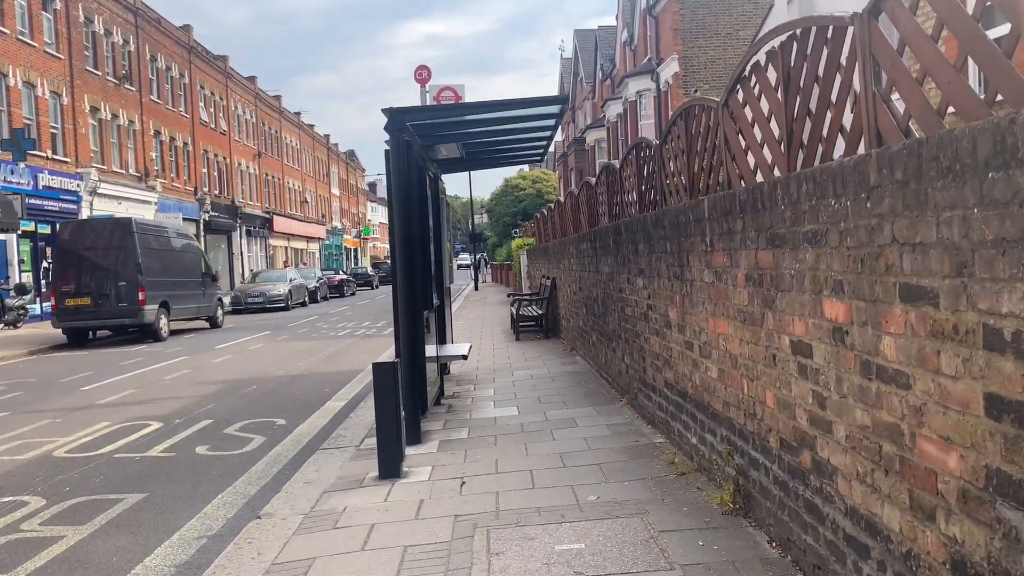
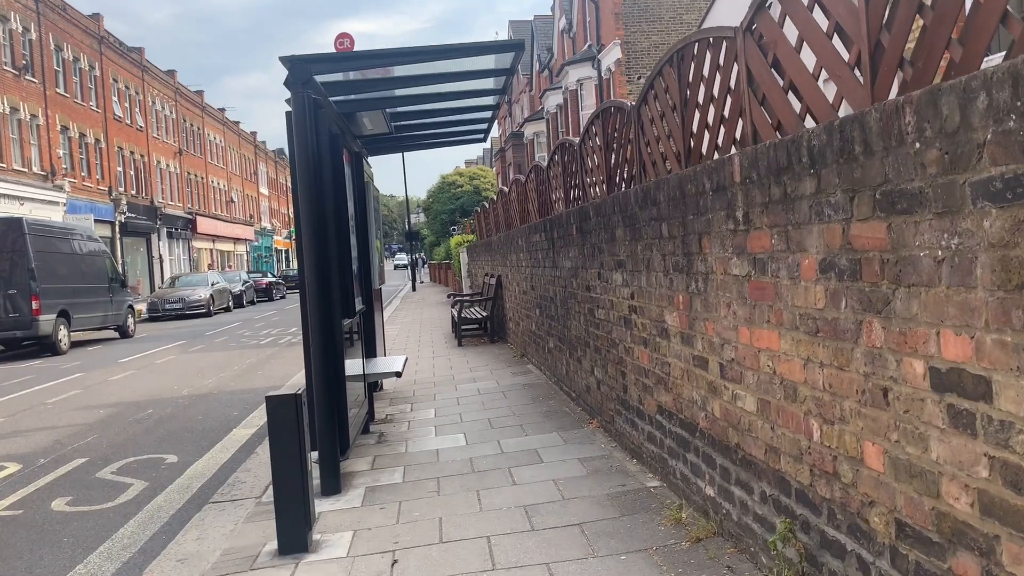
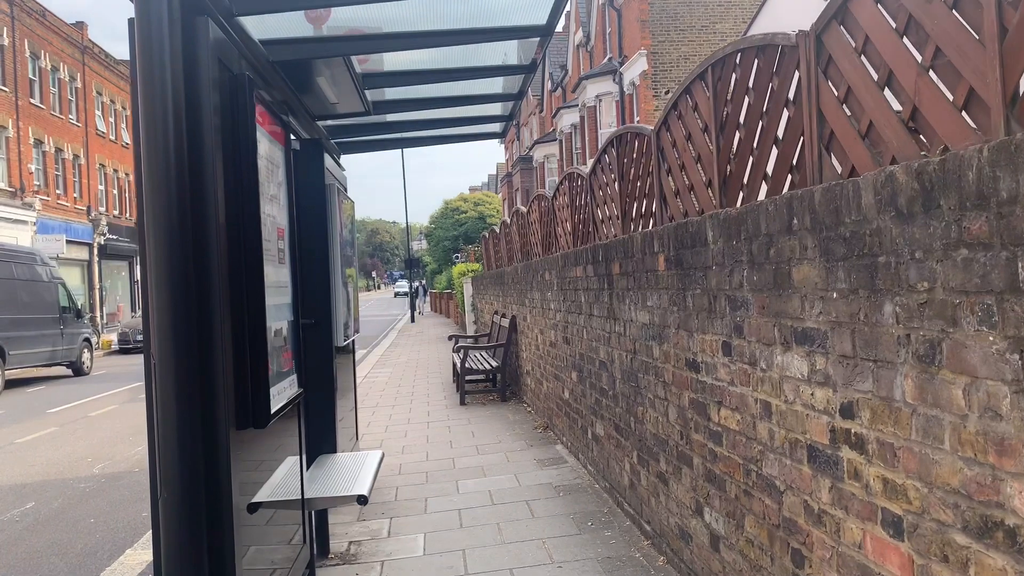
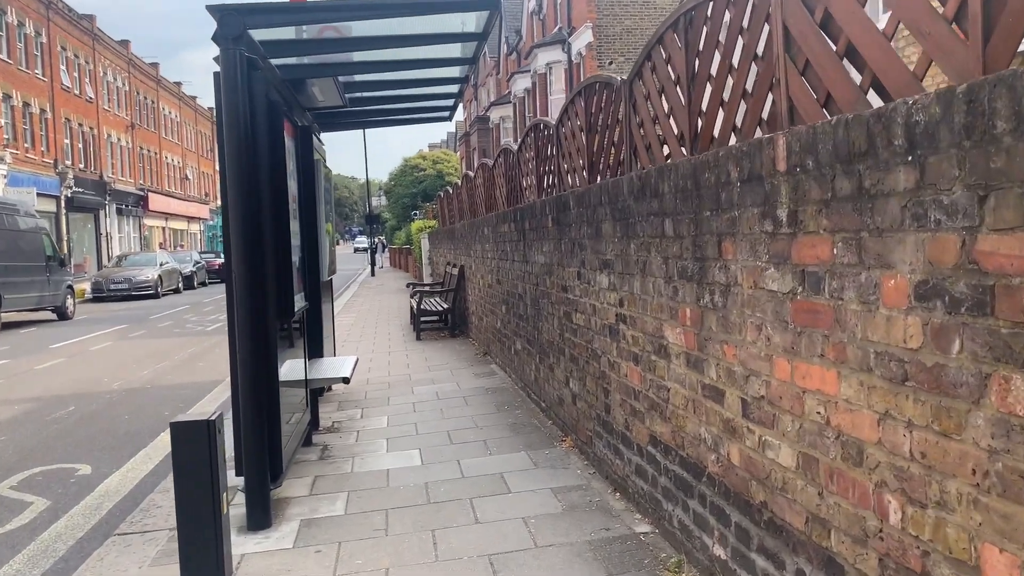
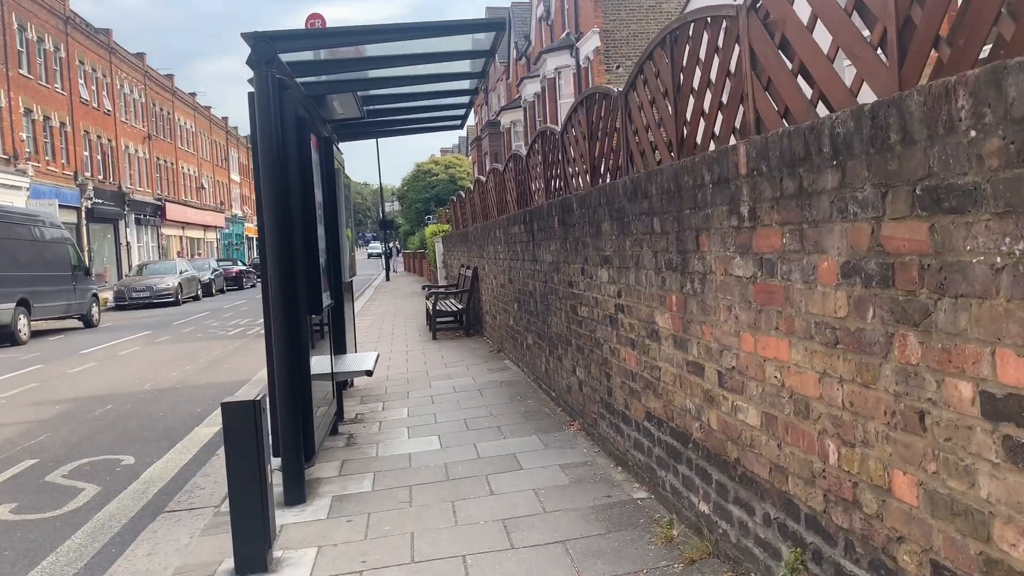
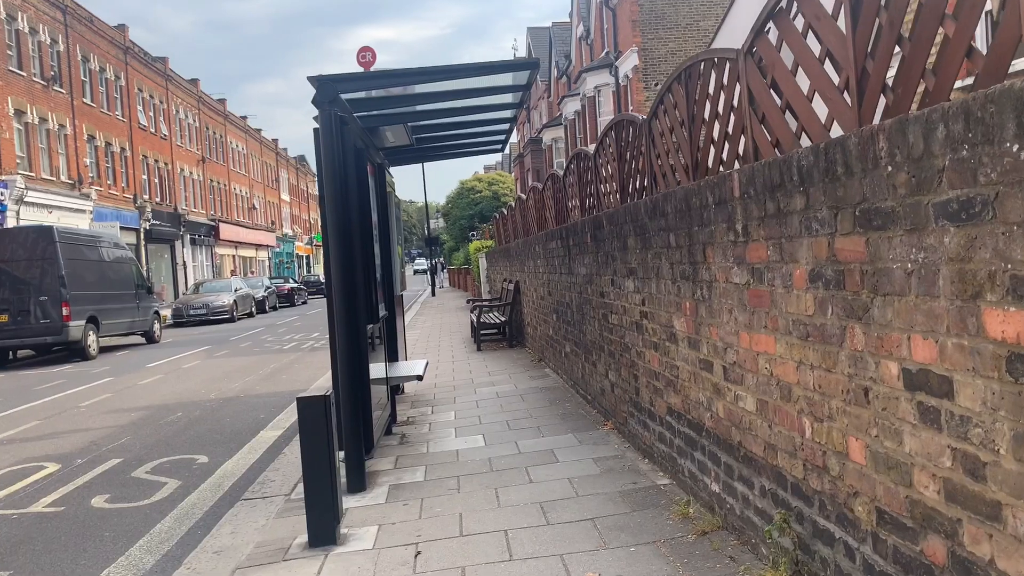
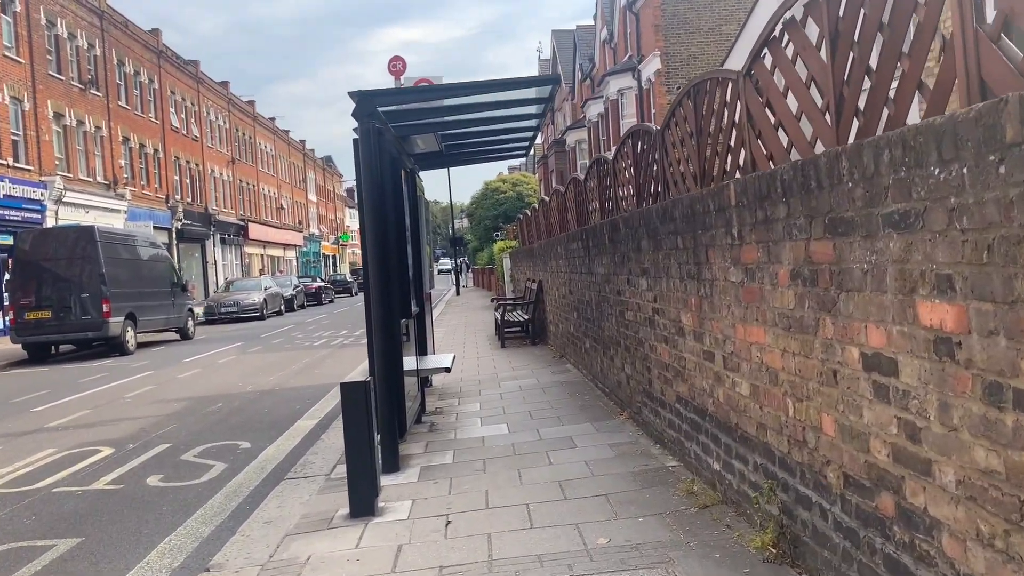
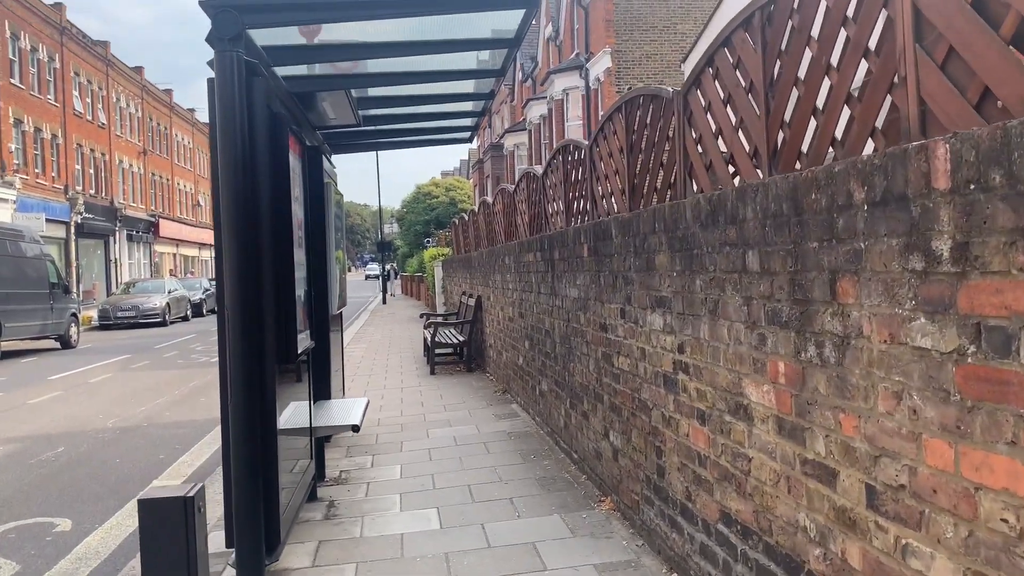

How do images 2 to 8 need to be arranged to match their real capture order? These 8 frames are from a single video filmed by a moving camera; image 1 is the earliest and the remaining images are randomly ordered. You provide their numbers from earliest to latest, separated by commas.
7, 6, 2, 5, 4, 8, 3
